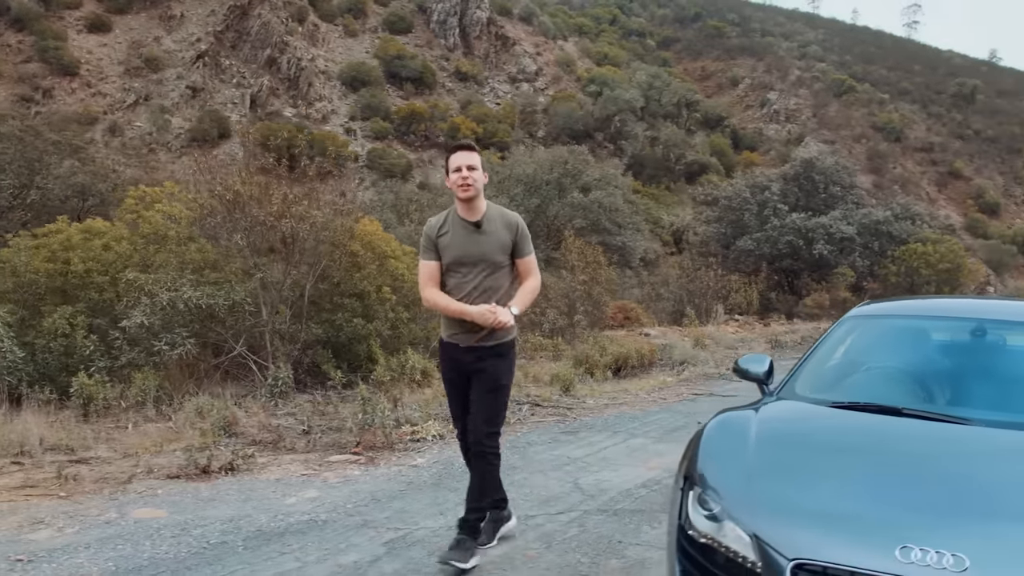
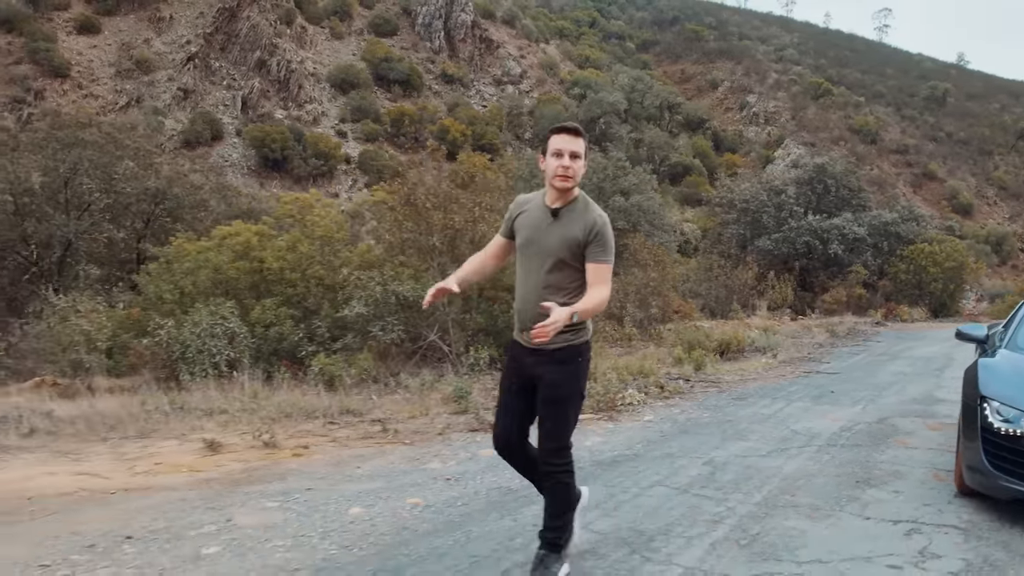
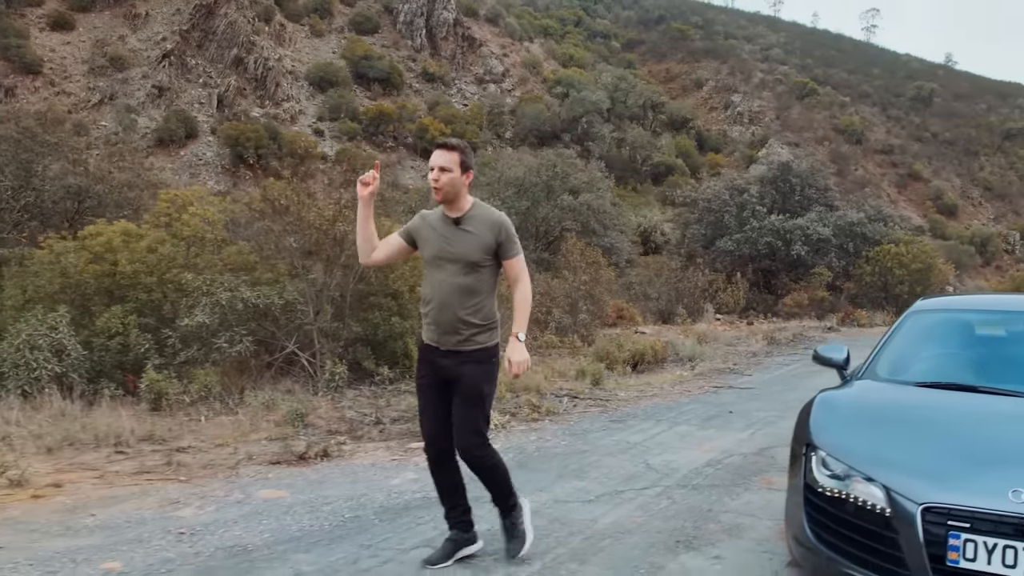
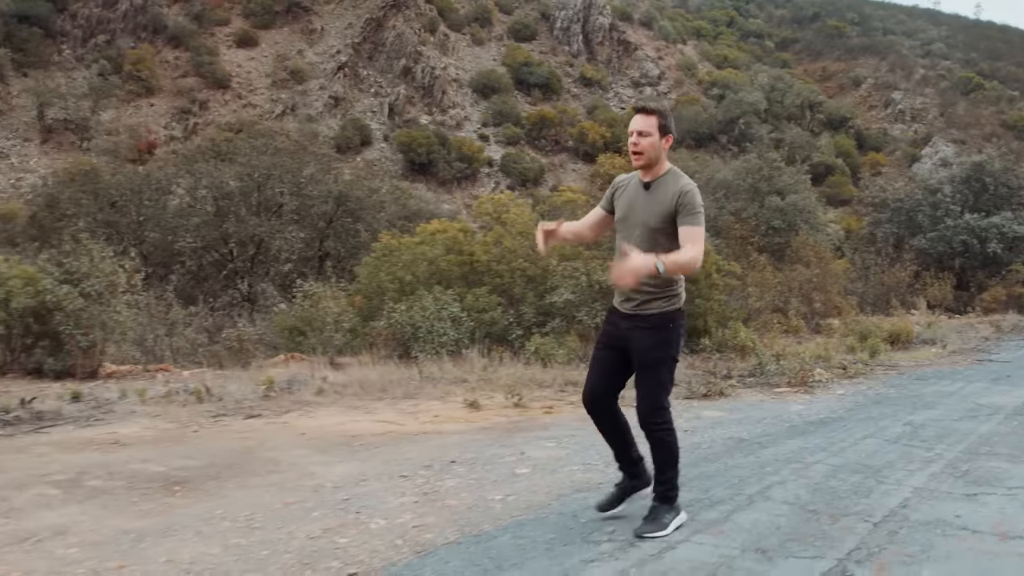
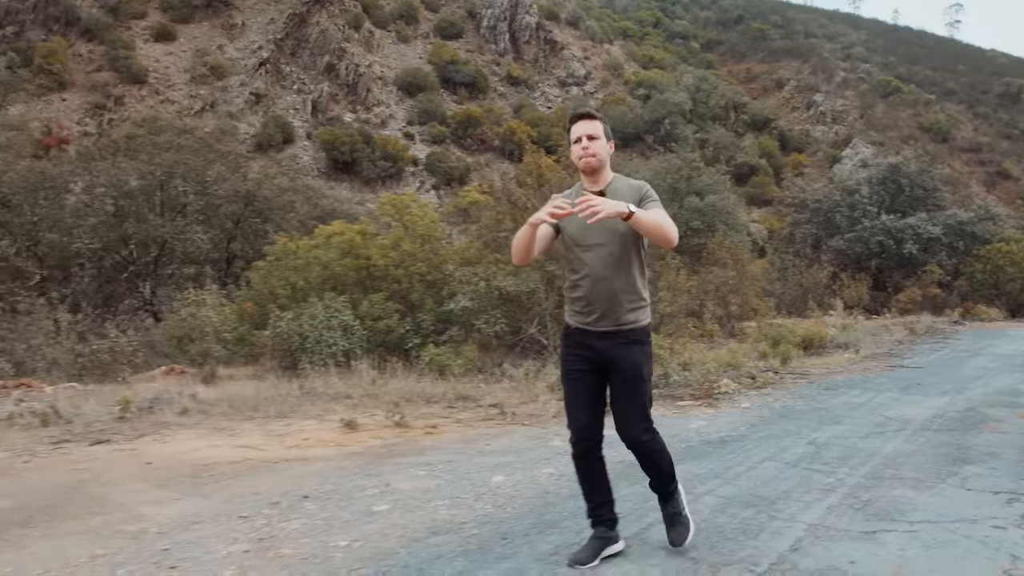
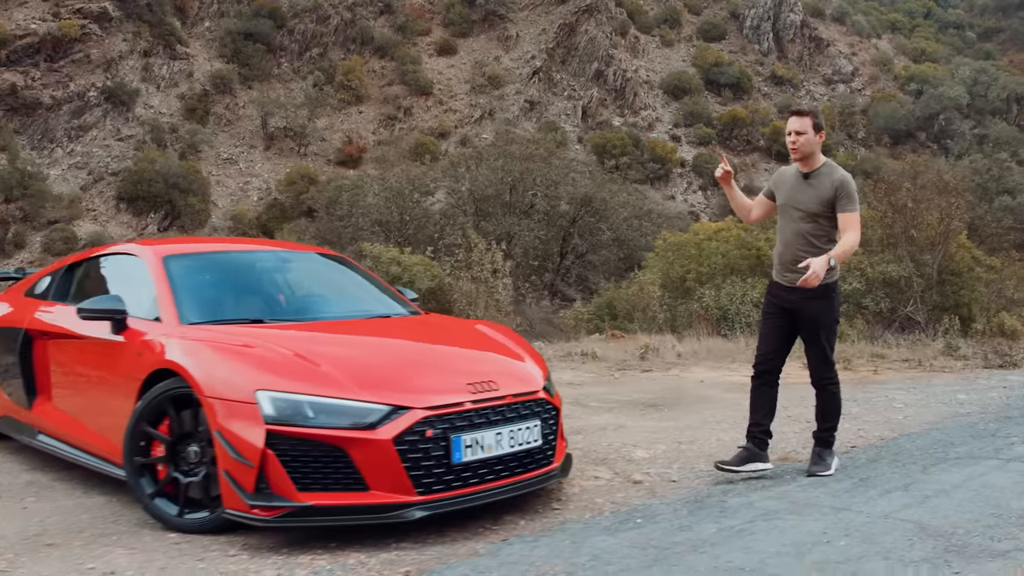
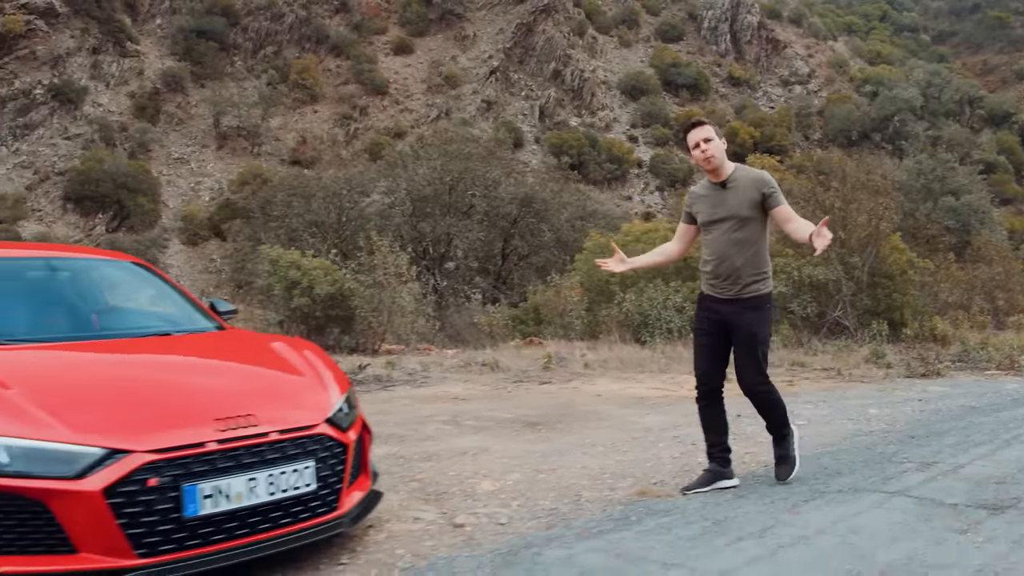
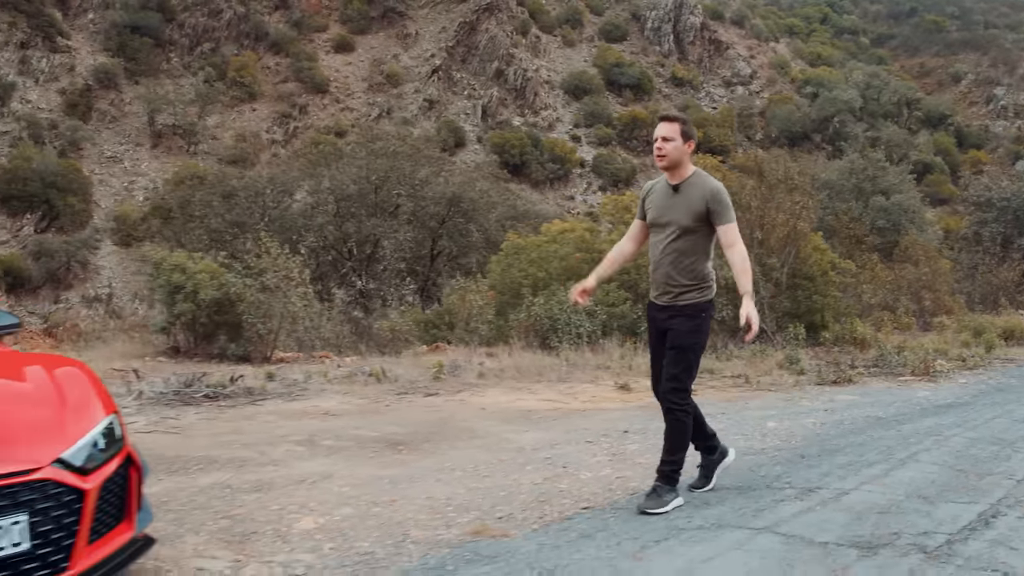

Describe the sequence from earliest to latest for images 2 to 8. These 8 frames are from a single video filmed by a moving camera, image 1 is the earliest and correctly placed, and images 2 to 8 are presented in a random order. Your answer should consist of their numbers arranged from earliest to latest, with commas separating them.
3, 2, 5, 4, 8, 7, 6
